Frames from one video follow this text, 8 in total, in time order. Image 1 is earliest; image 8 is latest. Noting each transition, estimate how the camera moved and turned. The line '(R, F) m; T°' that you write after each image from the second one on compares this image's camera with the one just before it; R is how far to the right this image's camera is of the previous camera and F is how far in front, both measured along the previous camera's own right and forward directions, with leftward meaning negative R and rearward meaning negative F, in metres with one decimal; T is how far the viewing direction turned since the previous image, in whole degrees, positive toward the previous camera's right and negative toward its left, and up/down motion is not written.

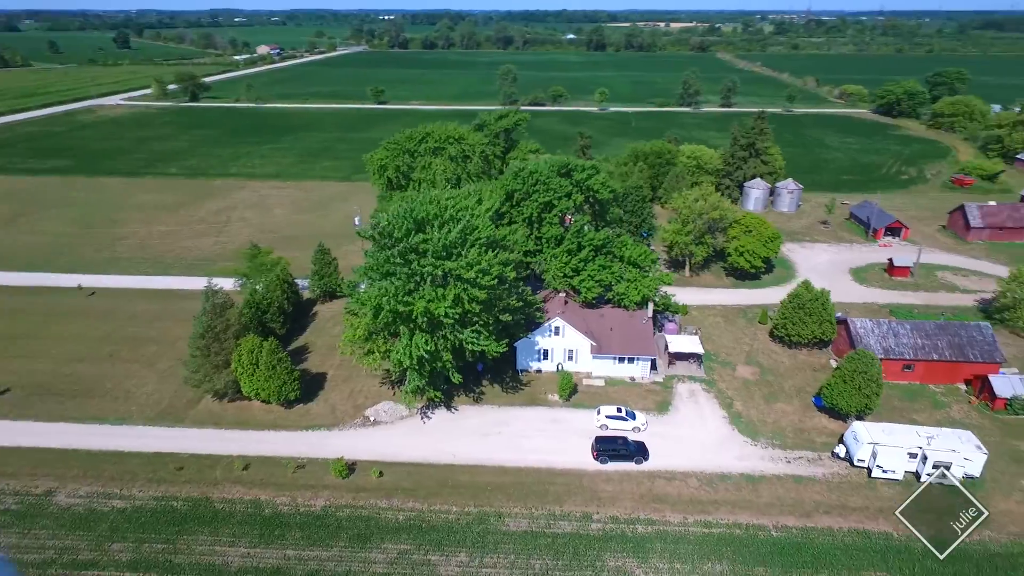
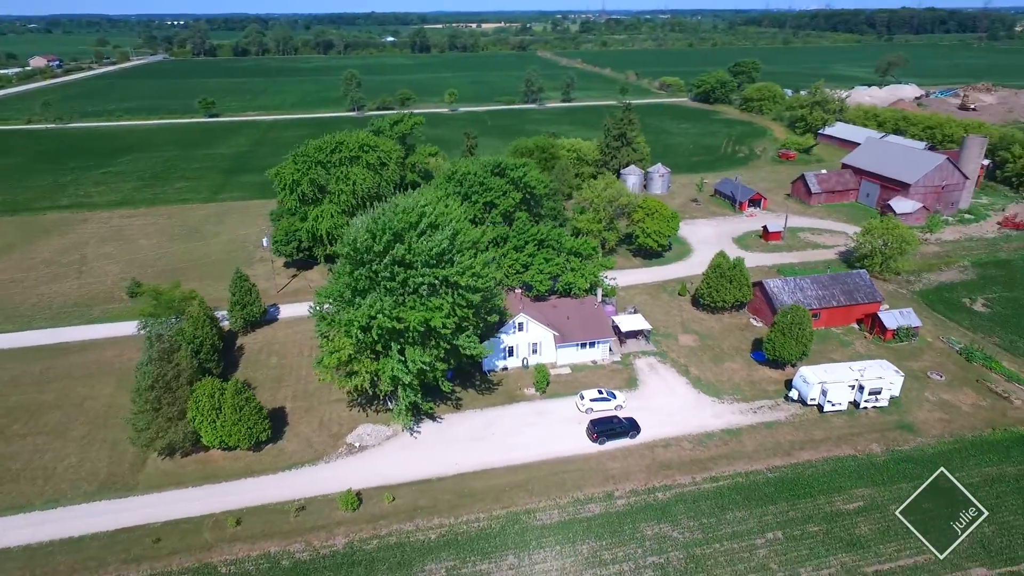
(-5.8, +0.5) m; +15°
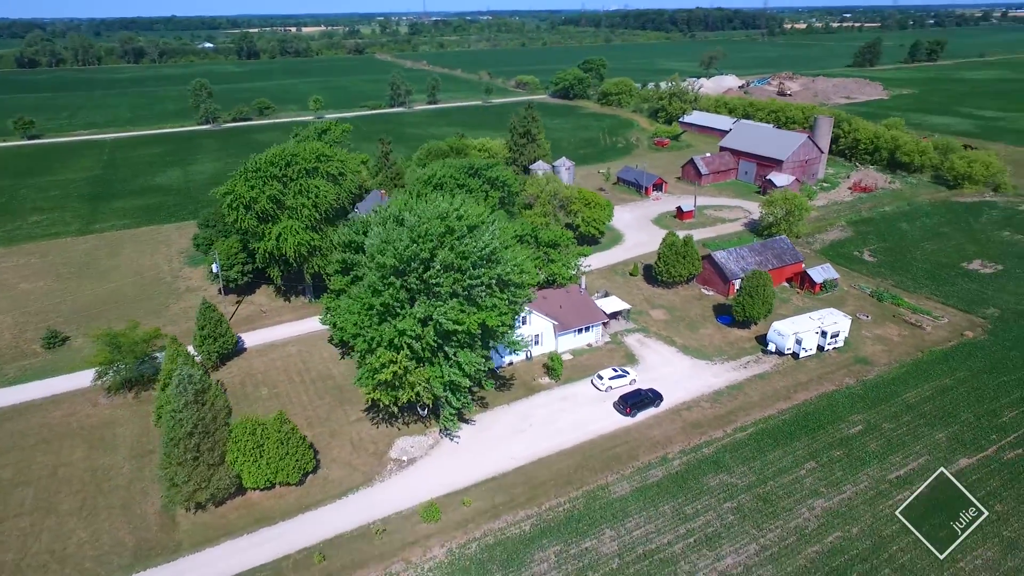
(-7.8, +0.1) m; +14°
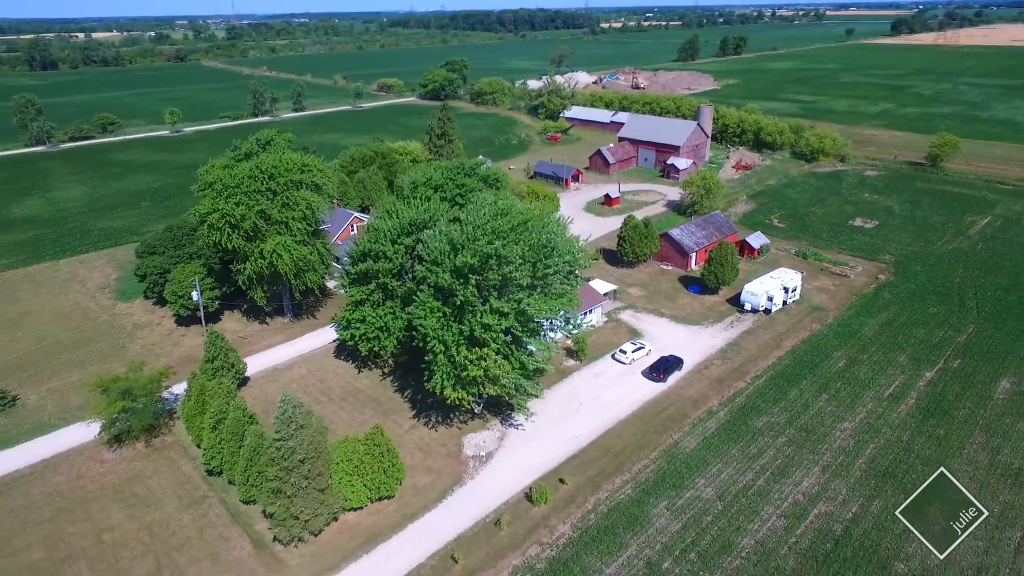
(-8.9, -0.1) m; +14°
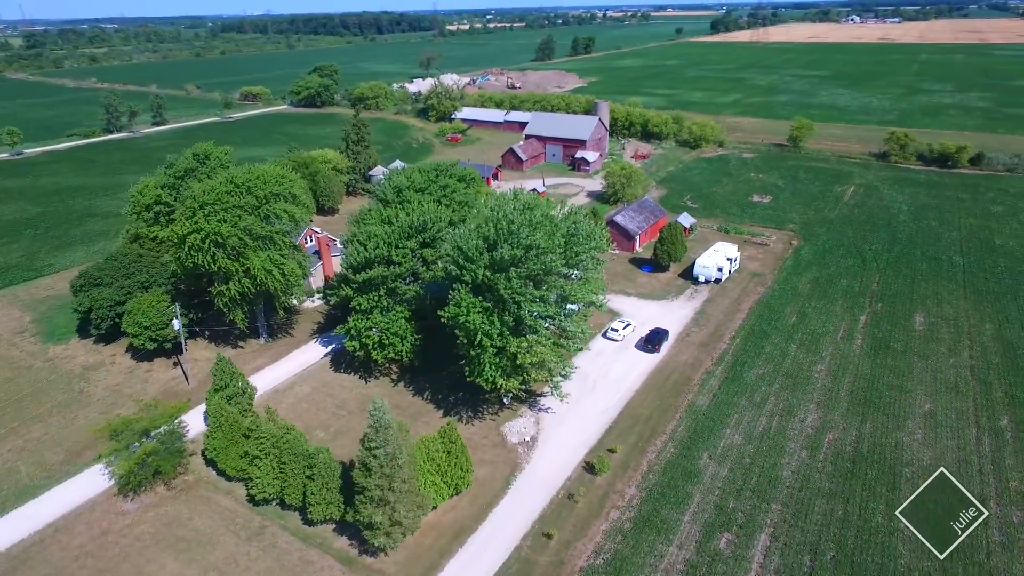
(-7.2, -0.4) m; +13°
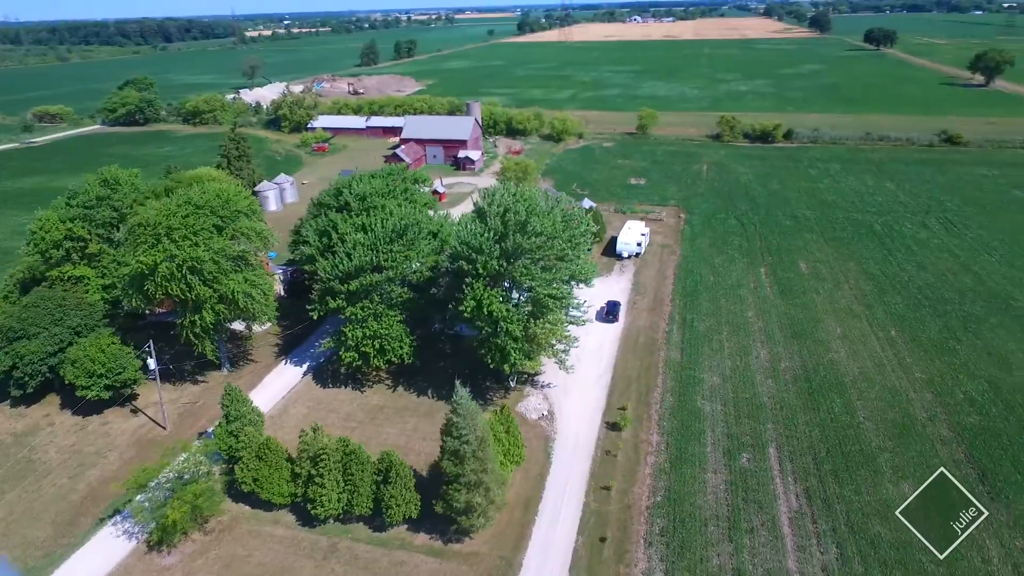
(-8.0, -0.7) m; +15°
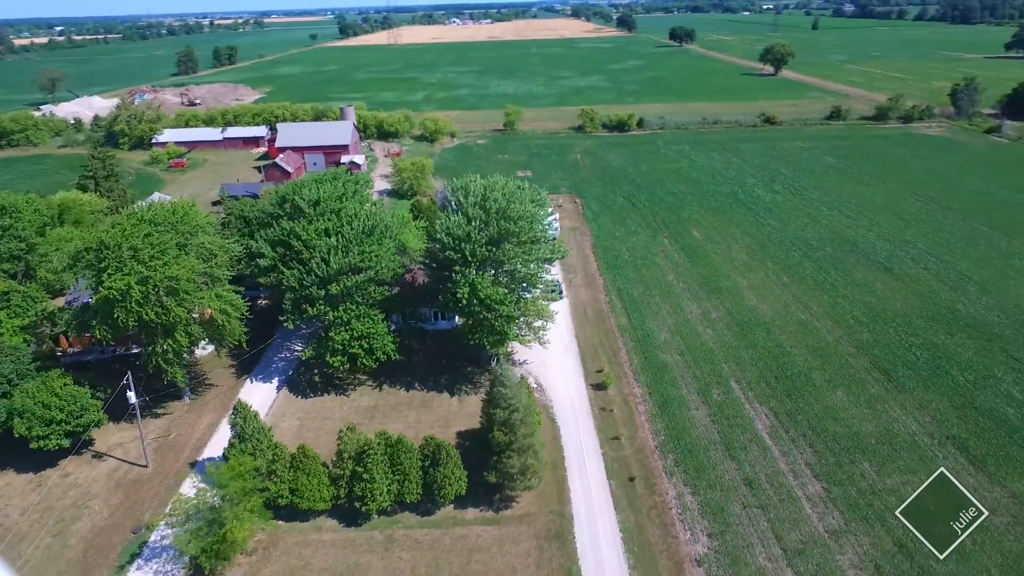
(-6.9, -1.0) m; +14°
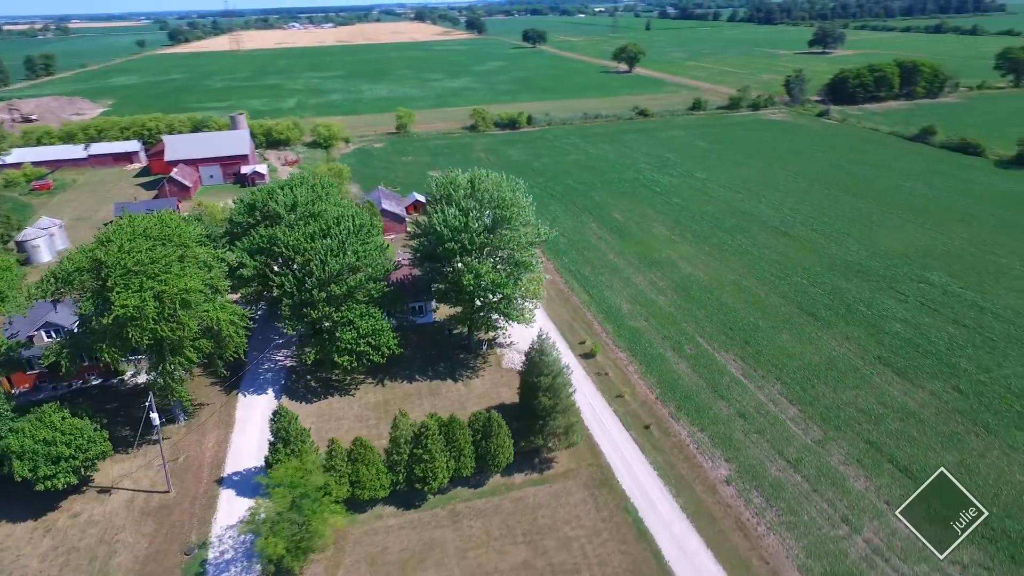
(-6.8, -1.4) m; +12°
